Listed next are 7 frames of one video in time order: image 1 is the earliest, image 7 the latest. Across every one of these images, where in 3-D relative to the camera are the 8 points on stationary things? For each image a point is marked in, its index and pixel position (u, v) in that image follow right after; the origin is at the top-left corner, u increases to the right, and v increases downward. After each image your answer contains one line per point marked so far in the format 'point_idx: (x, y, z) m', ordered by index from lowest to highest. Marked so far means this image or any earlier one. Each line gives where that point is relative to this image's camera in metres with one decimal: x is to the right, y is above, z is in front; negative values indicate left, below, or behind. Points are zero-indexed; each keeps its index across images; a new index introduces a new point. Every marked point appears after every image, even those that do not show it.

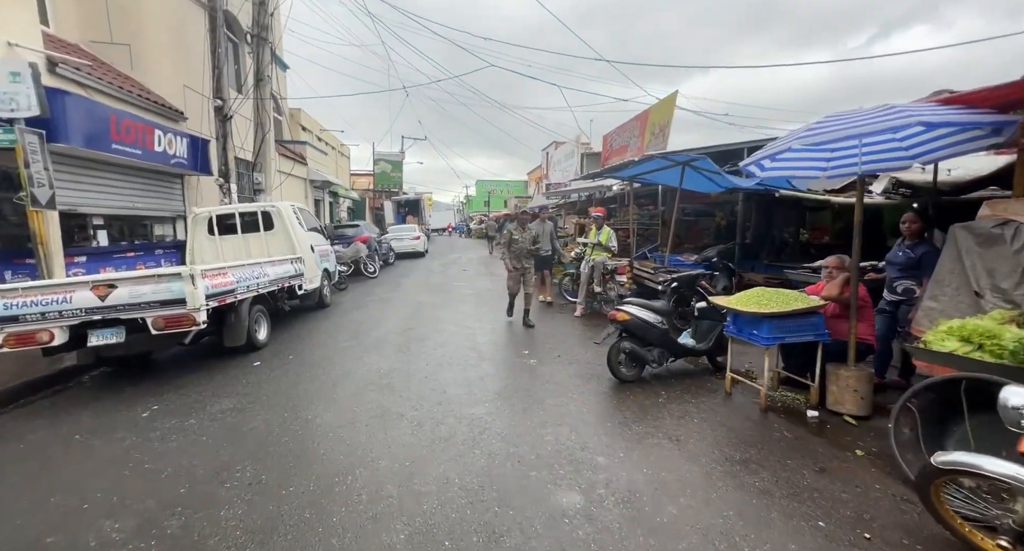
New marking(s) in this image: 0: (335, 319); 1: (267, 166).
0: (-3.2, -0.8, +7.5) m
1: (-7.0, +3.1, +11.7) m
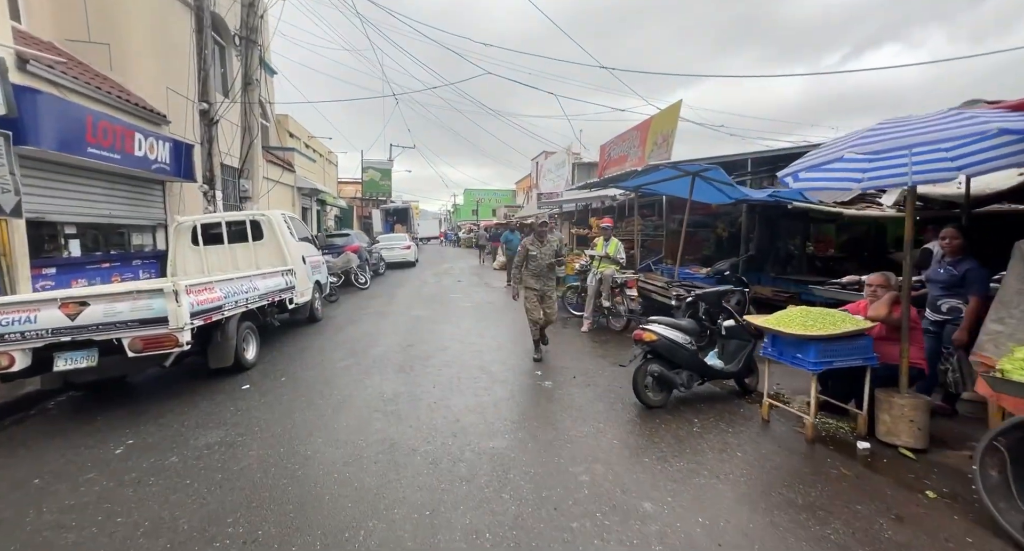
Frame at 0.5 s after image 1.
0: (-3.2, -1.0, +7.0) m
1: (-7.0, +2.8, +11.2) m
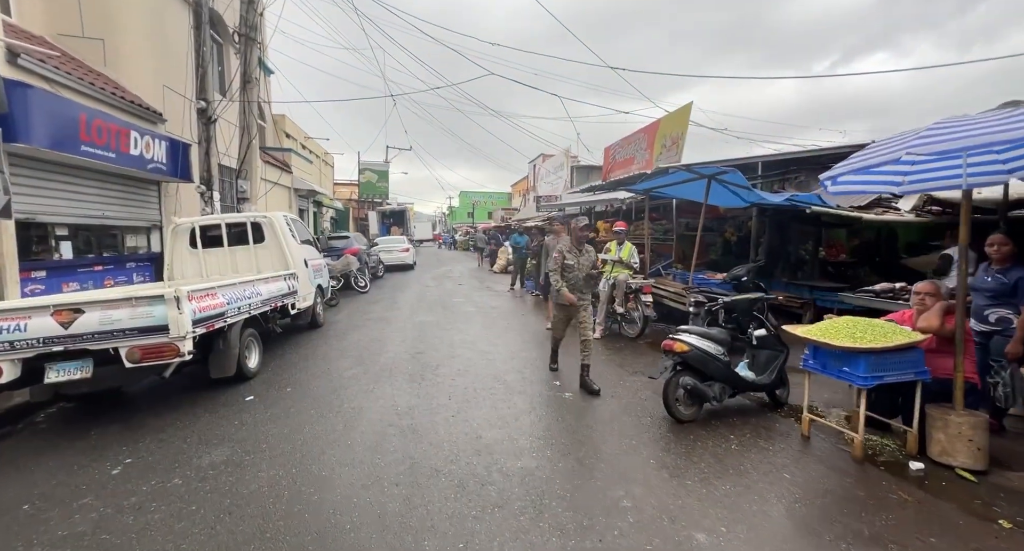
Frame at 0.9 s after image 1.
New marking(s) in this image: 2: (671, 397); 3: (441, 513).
0: (-3.0, -1.1, +6.8) m
1: (-6.9, +2.7, +11.0) m
2: (+1.4, -1.0, +3.5) m
3: (-0.4, -1.4, +2.5) m
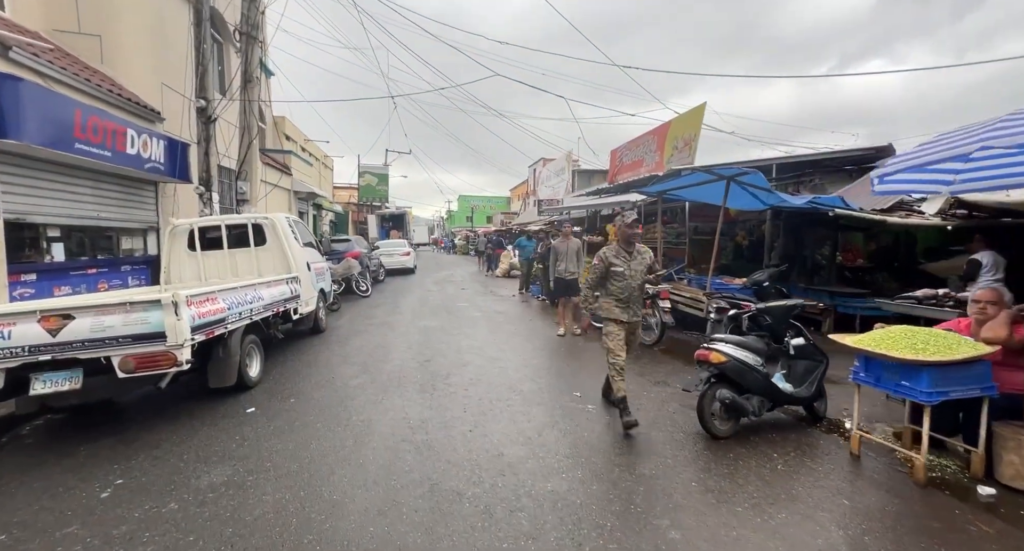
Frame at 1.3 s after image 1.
0: (-2.8, -1.1, +6.5) m
1: (-6.8, +2.6, +10.7) m
2: (+1.6, -1.1, +3.3) m
3: (-0.2, -1.5, +2.2) m
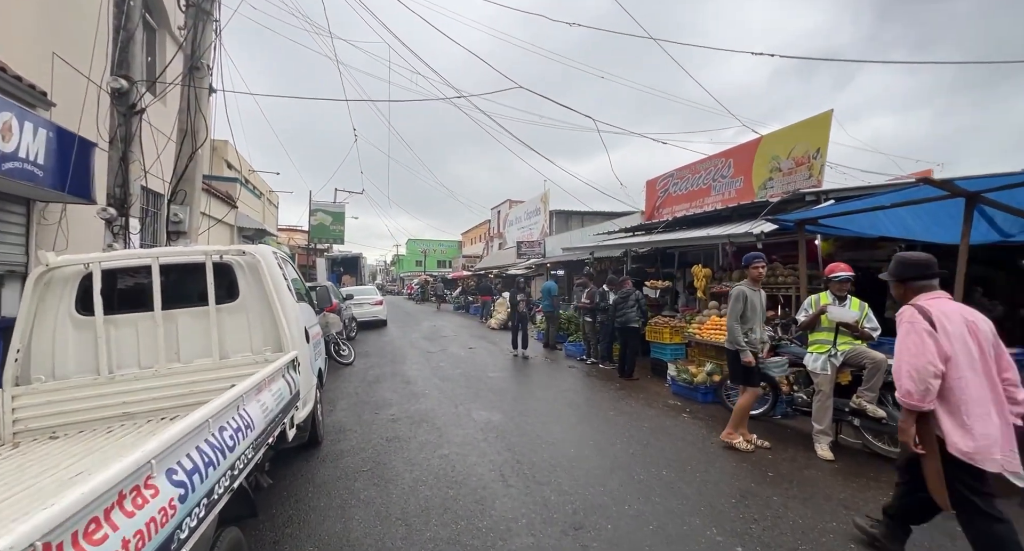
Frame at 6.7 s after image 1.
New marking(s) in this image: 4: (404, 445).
0: (-1.3, -1.9, +3.5) m
1: (-5.8, +1.4, +7.5) m
2: (+3.5, -1.4, +0.9) m
3: (+1.9, -1.7, -0.4) m
4: (-1.2, -1.9, +4.7) m
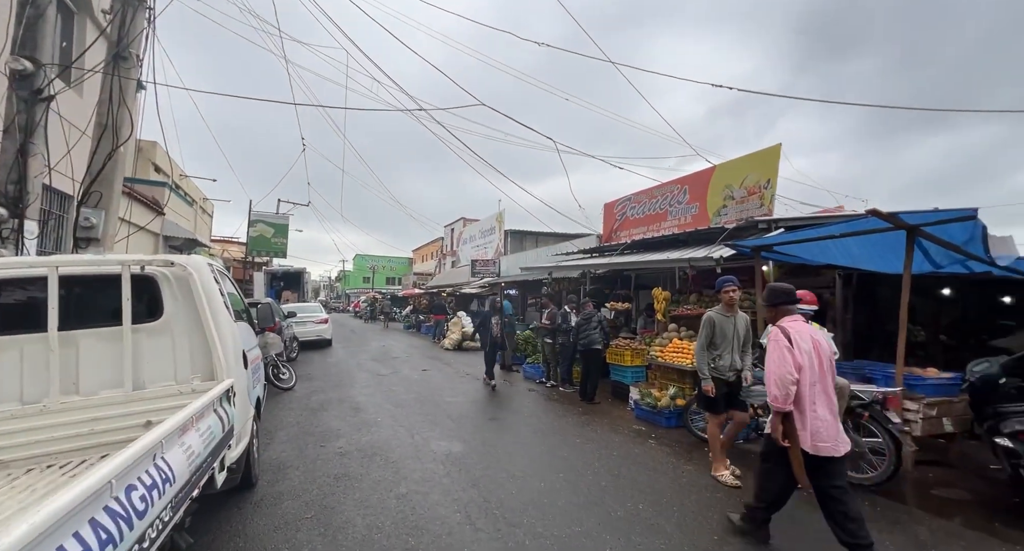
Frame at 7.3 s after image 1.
0: (-1.5, -2.0, +3.0) m
1: (-6.4, +1.2, +6.6) m
2: (+3.6, -1.5, +1.0) m
3: (+2.1, -1.7, -0.5) m
4: (-1.6, -2.1, +4.2) m
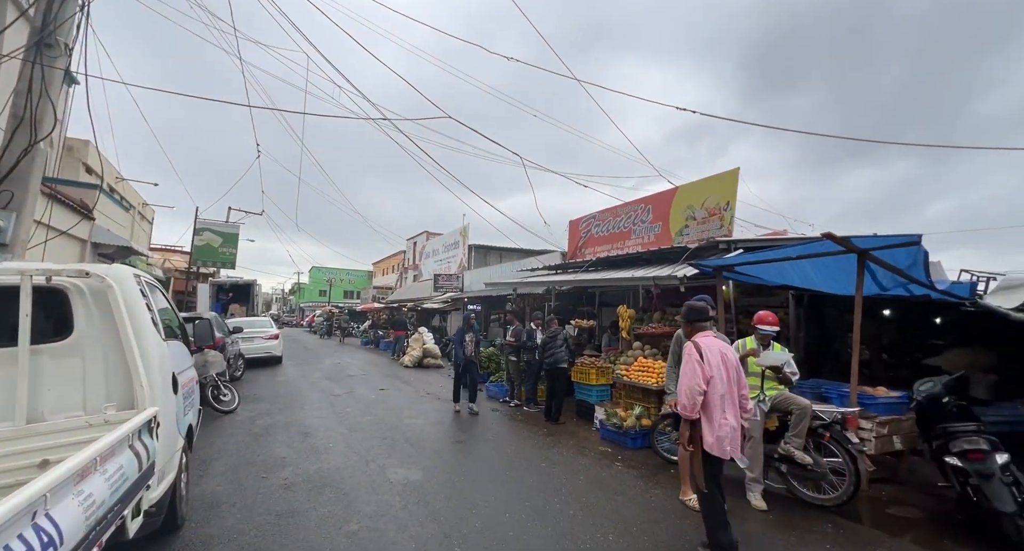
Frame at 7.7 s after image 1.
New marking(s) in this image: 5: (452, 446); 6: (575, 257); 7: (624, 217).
0: (-1.7, -2.1, +2.6) m
1: (-6.9, +1.1, +5.8) m
2: (+3.5, -1.7, +1.1) m
3: (+2.2, -1.7, -0.6) m
4: (-2.0, -2.2, +3.7) m
5: (-0.9, -2.4, +5.9) m
6: (+1.7, +0.5, +11.0) m
7: (+2.6, +1.3, +9.5) m
